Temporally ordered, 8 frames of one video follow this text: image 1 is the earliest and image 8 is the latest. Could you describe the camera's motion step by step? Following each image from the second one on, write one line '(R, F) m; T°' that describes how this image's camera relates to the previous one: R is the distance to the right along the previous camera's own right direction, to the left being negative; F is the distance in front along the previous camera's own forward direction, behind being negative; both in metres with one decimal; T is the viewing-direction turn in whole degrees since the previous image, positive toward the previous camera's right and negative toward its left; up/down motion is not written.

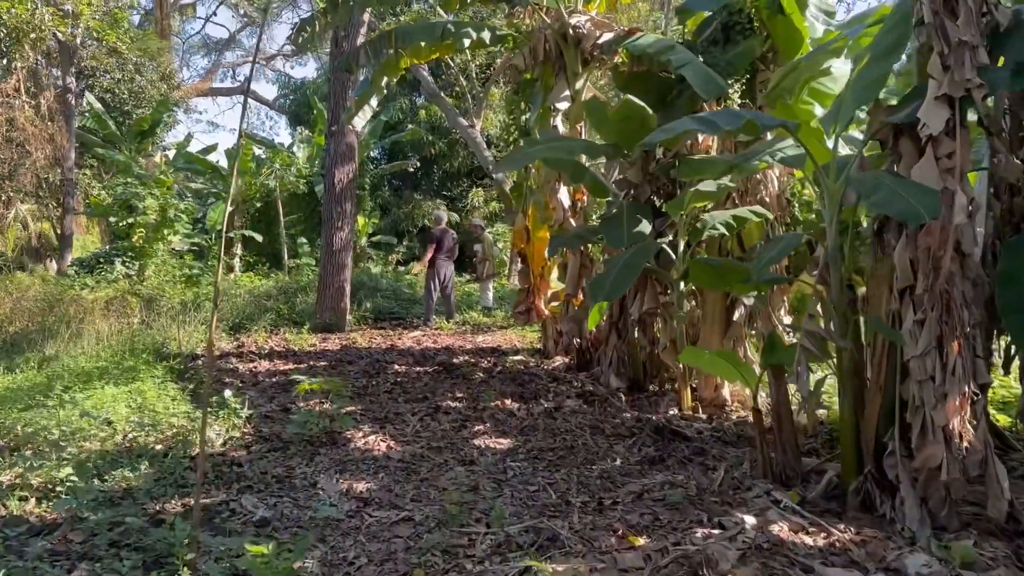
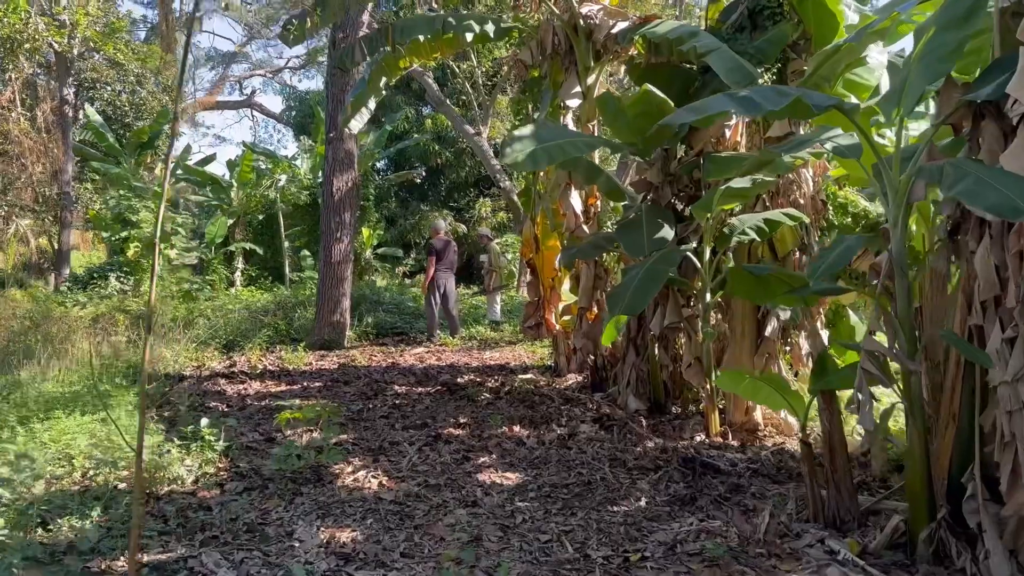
(0.0, +0.5) m; -1°
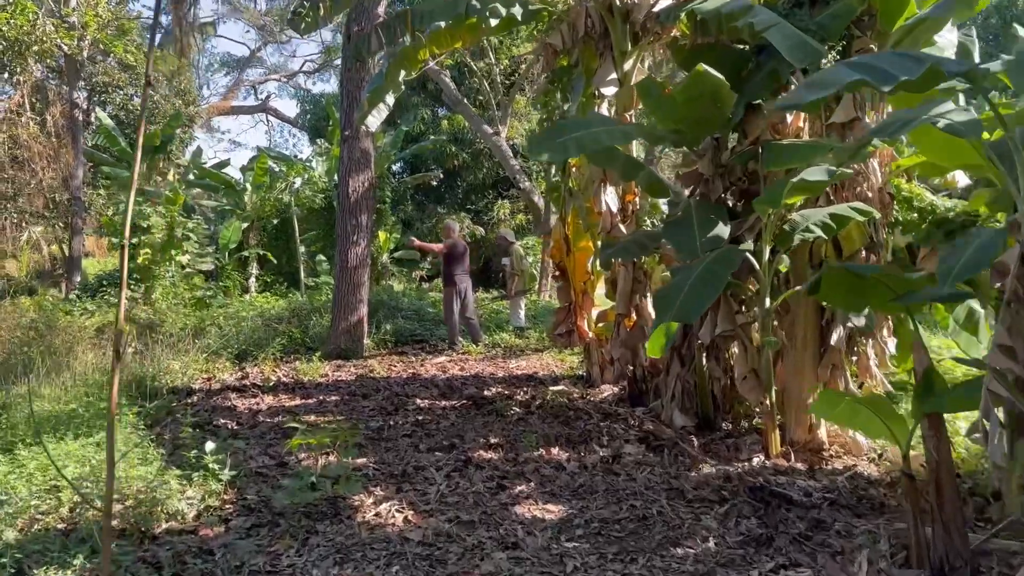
(-0.1, +0.5) m; -1°
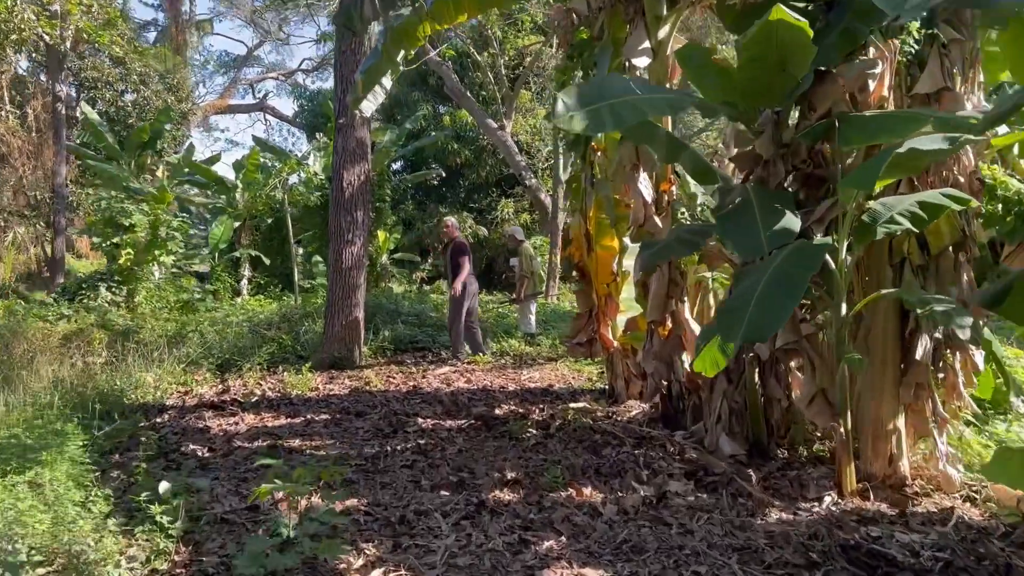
(-0.1, +0.8) m; 0°
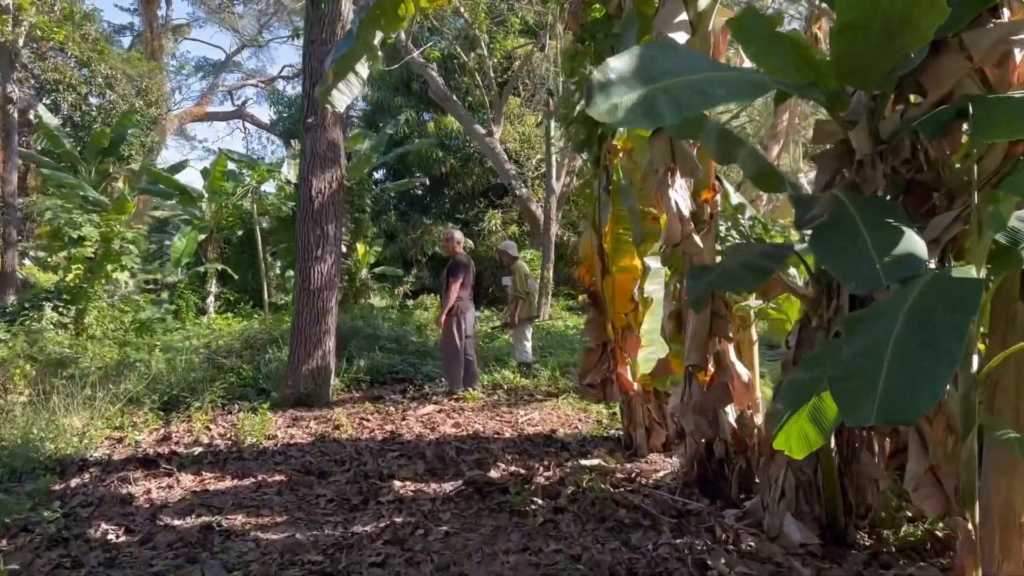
(-0.1, +1.0) m; +1°
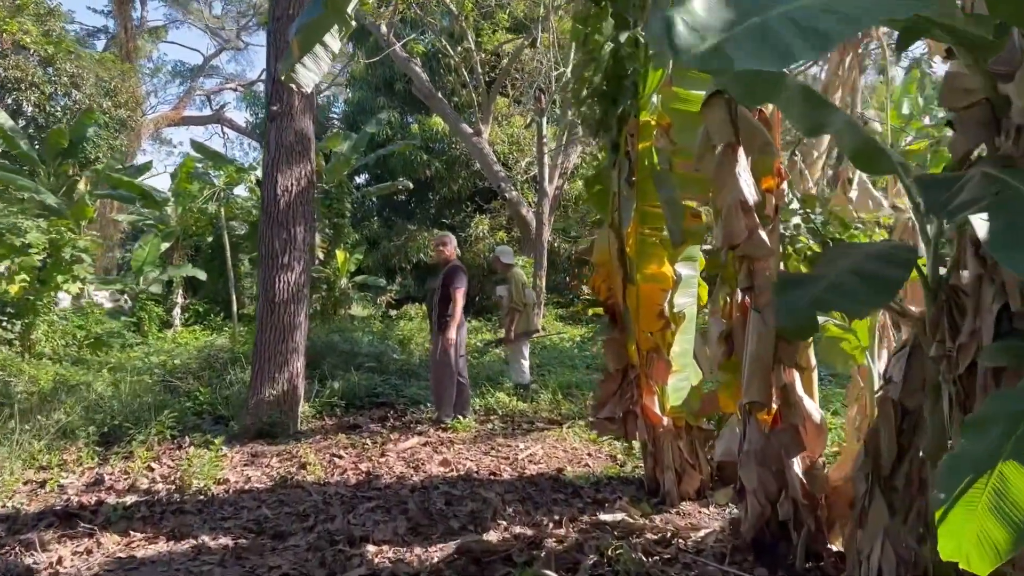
(-0.1, +0.9) m; +1°
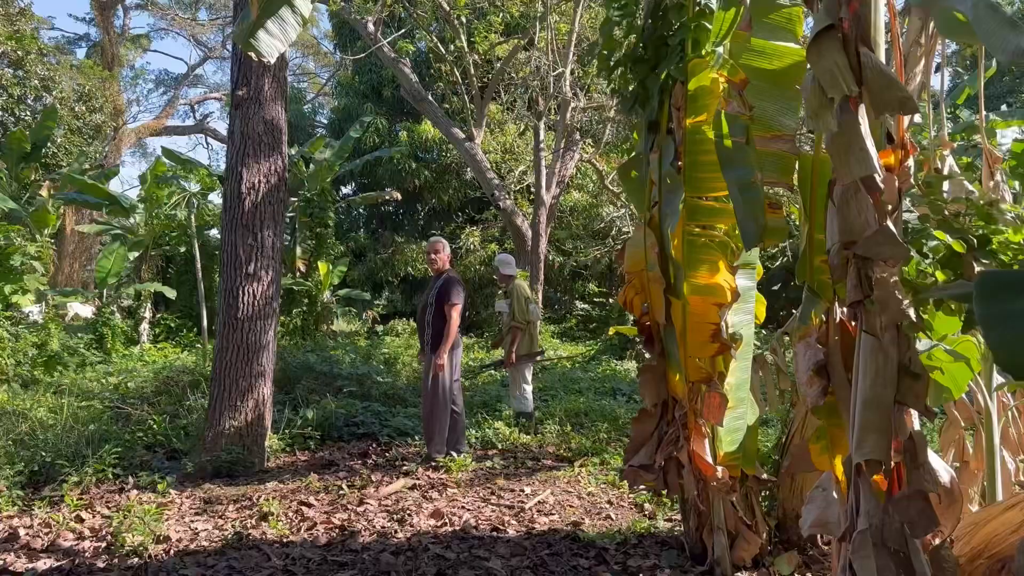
(-0.1, +0.8) m; +1°
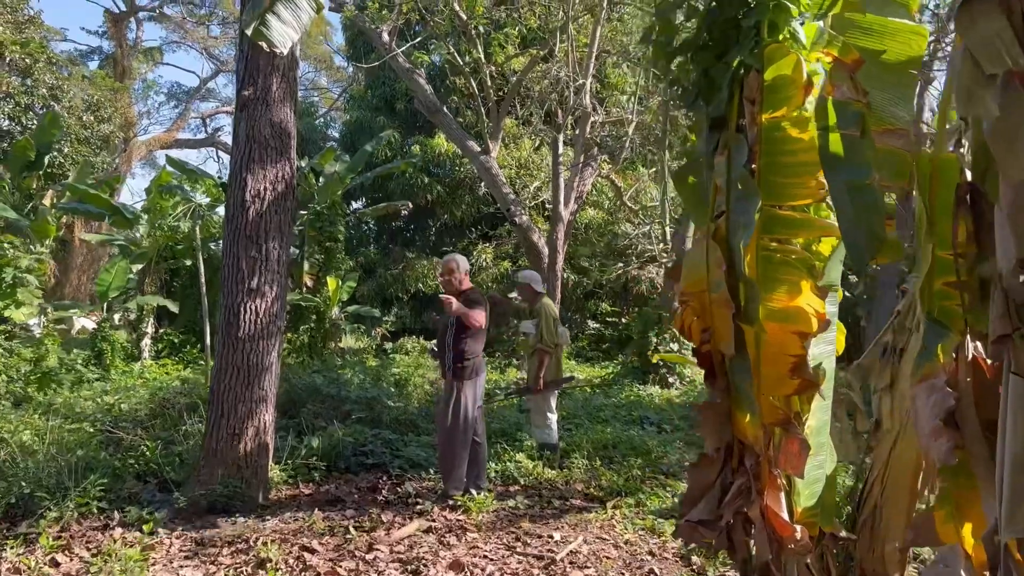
(-0.1, +0.5) m; -1°
